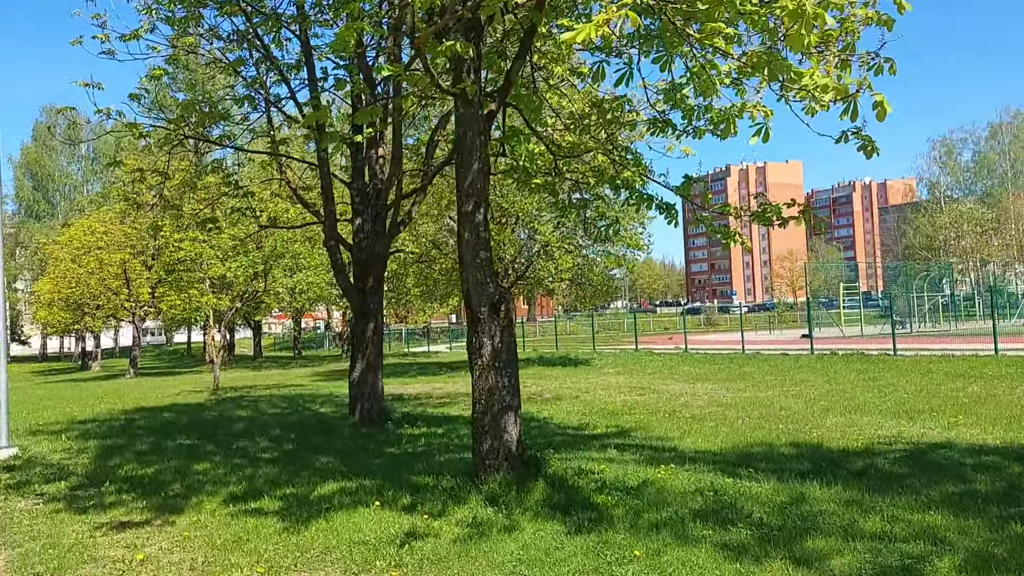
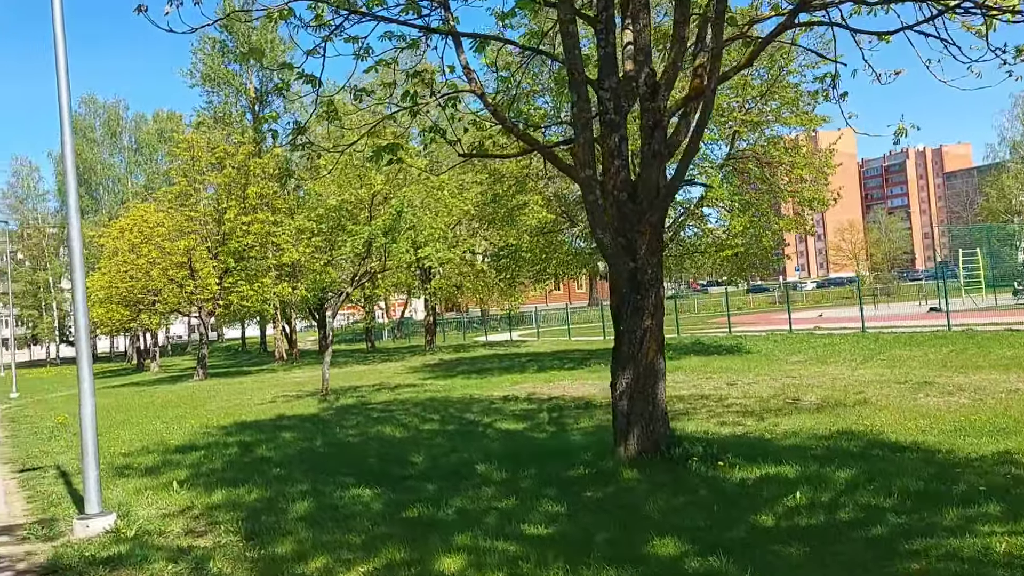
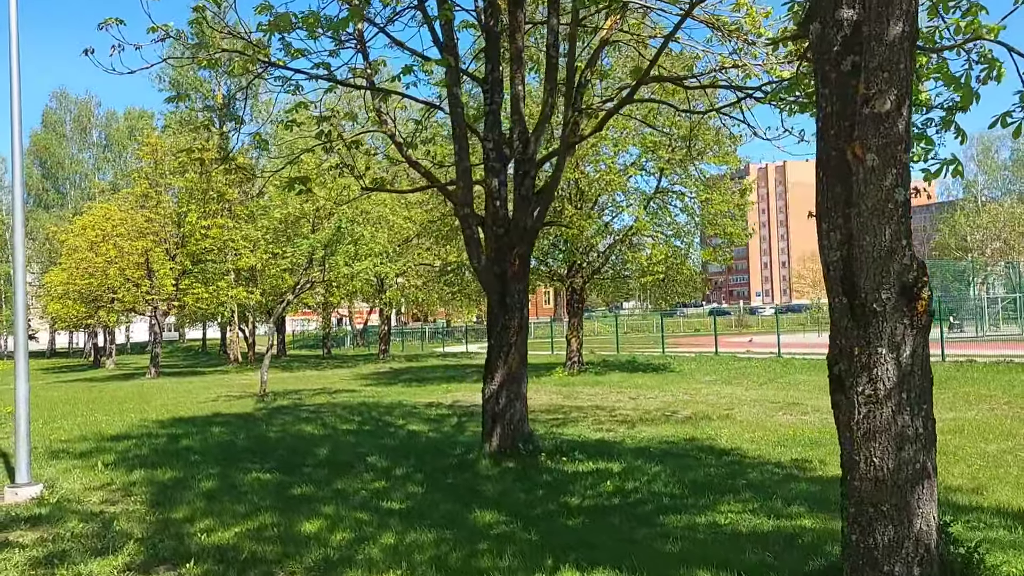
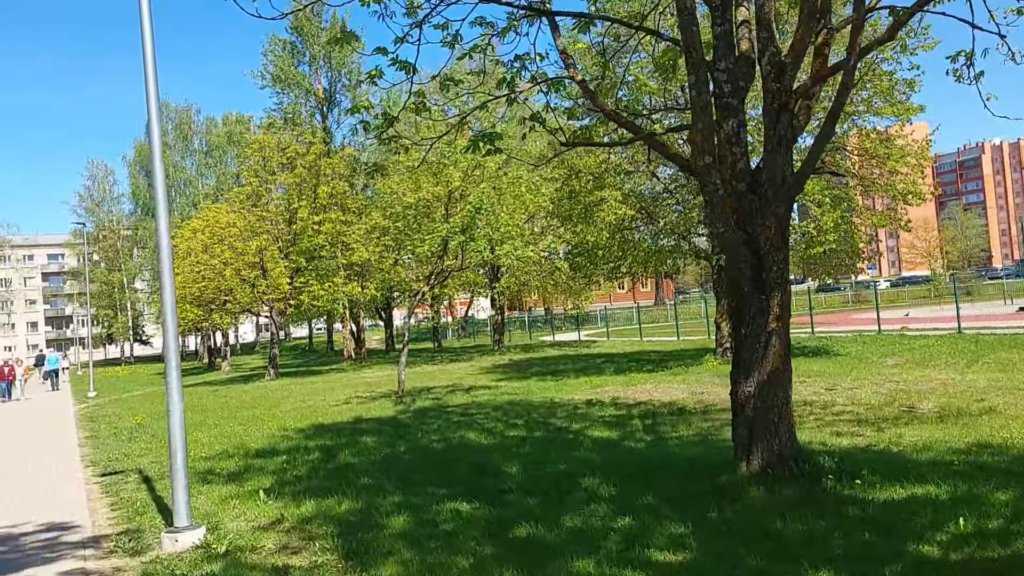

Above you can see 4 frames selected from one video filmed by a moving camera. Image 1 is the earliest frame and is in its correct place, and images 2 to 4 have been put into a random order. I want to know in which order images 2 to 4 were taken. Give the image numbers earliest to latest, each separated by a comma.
3, 2, 4
